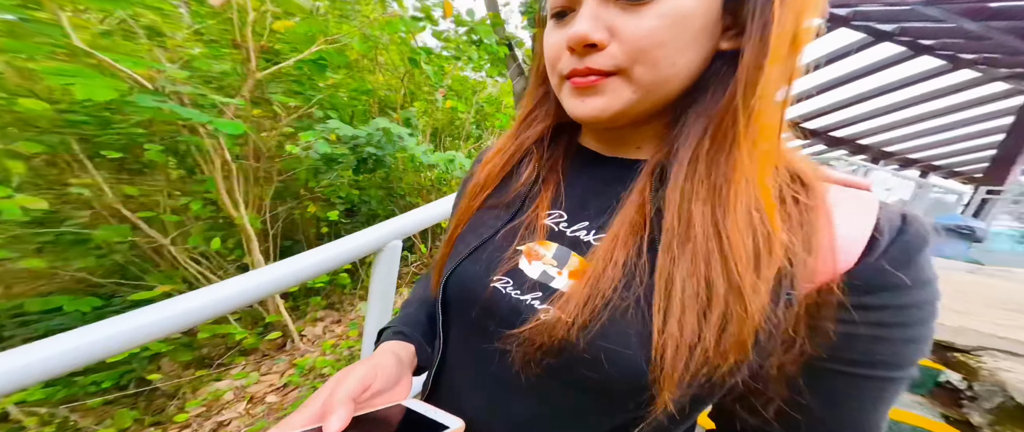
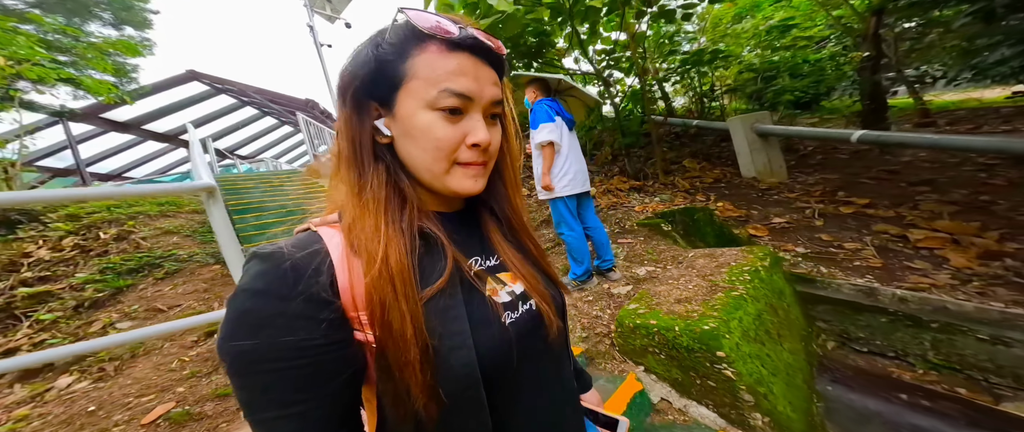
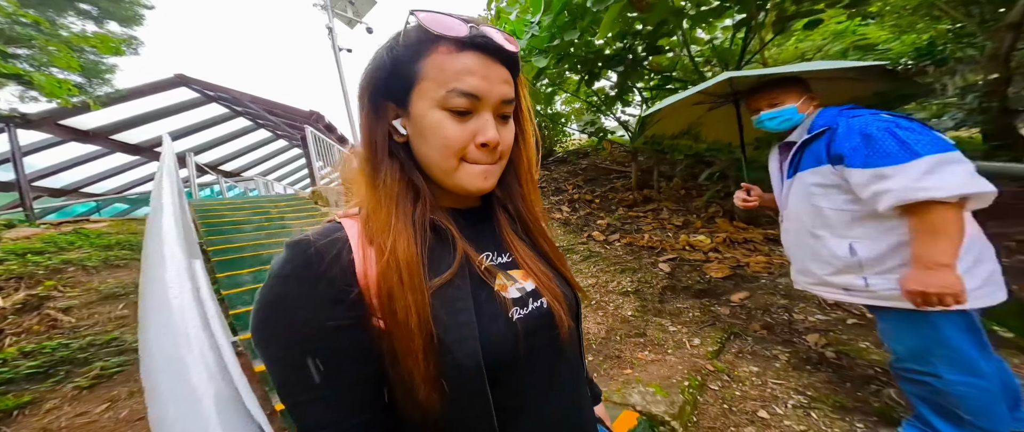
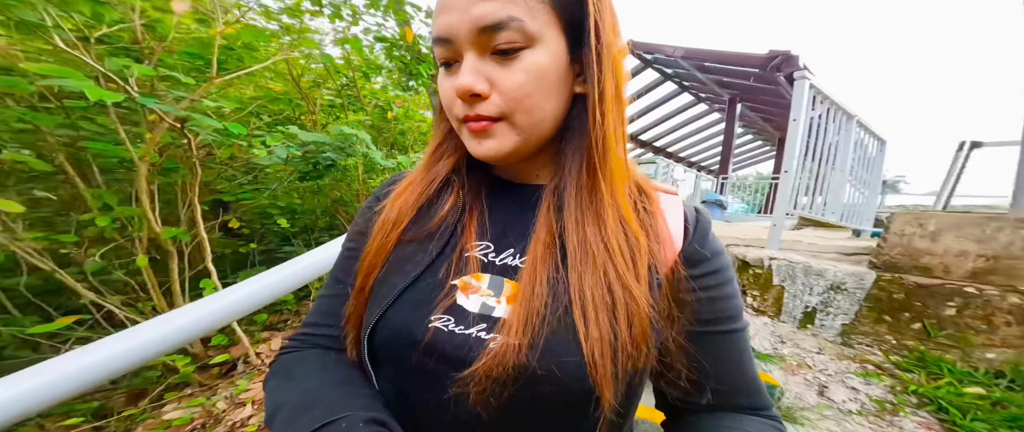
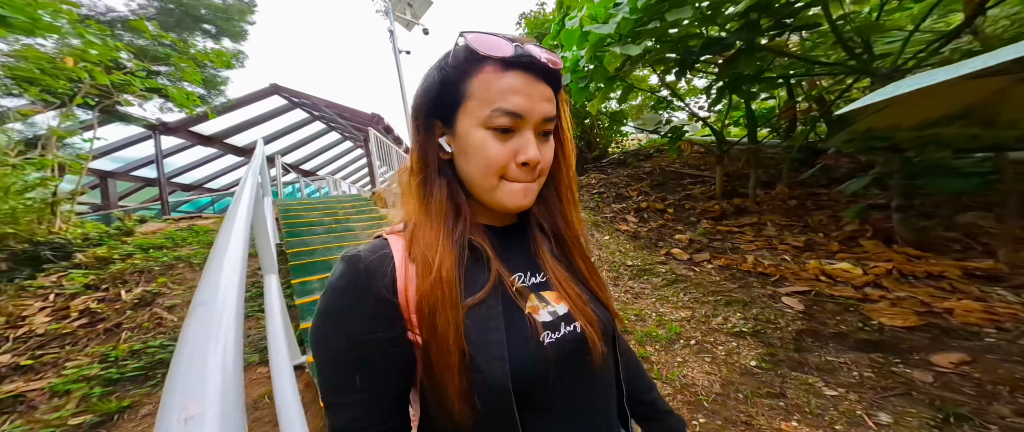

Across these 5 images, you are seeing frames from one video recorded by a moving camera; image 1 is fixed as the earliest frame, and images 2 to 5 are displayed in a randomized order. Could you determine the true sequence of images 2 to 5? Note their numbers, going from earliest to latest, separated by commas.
4, 5, 3, 2
